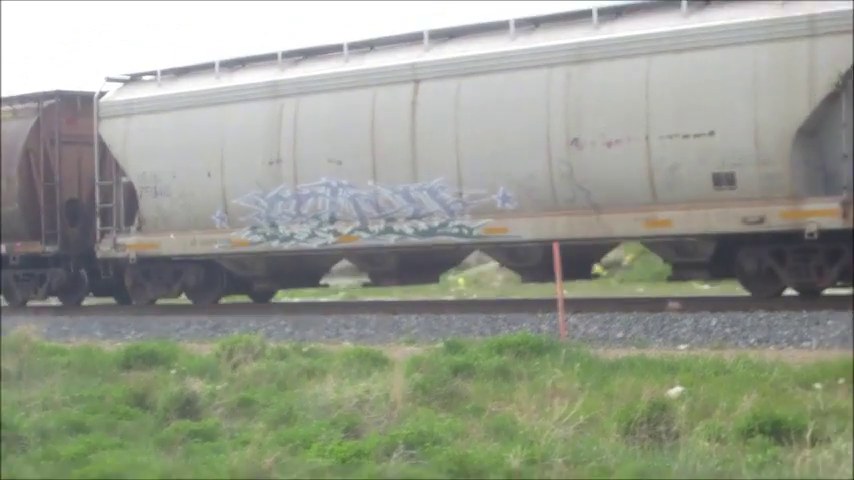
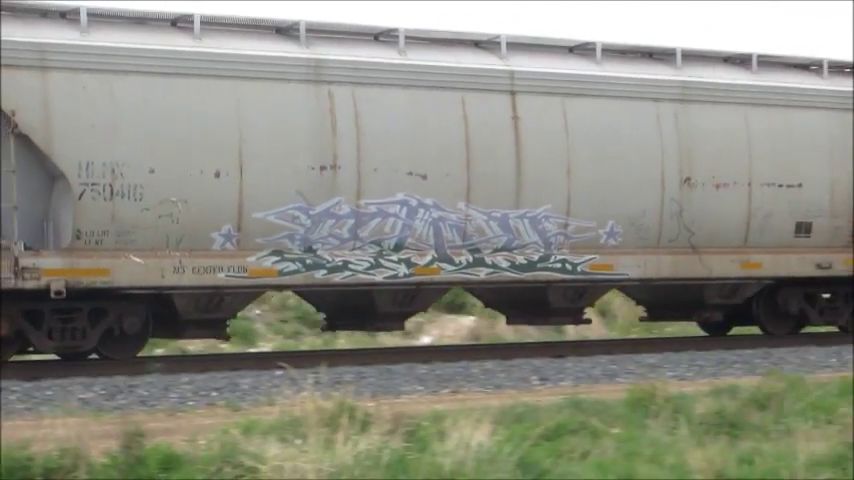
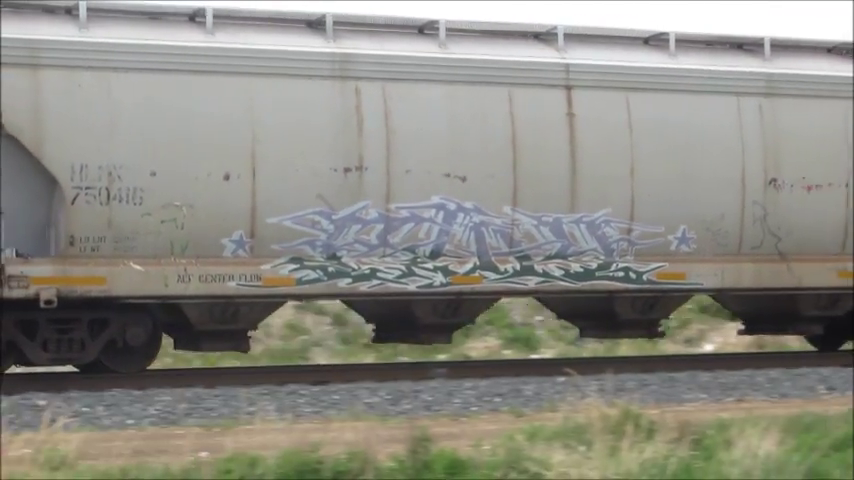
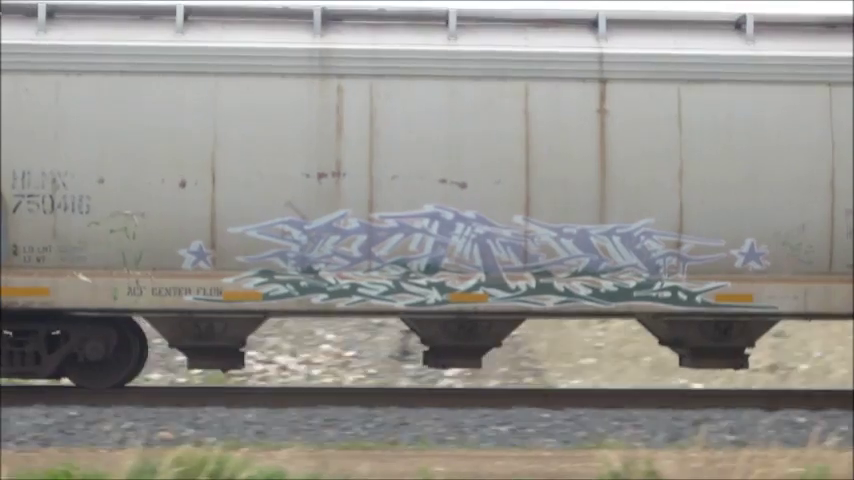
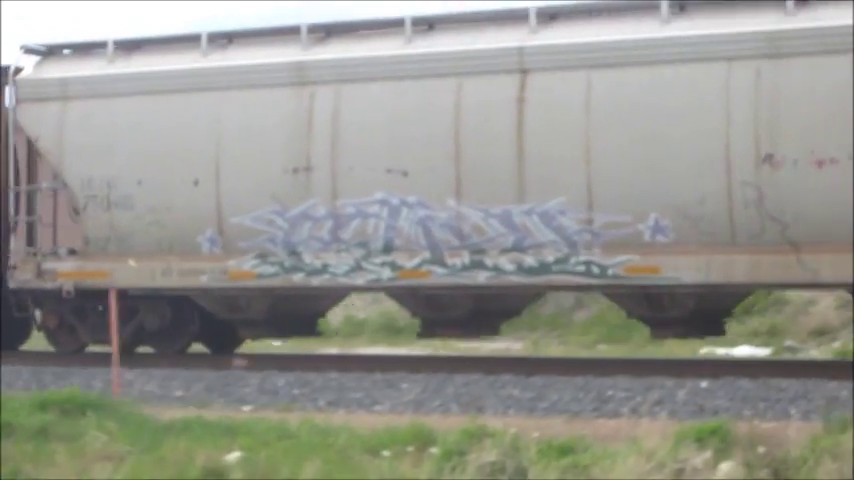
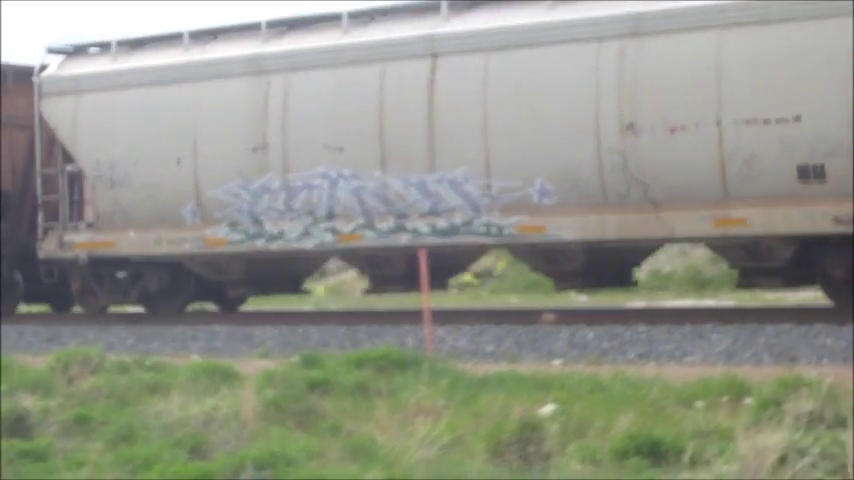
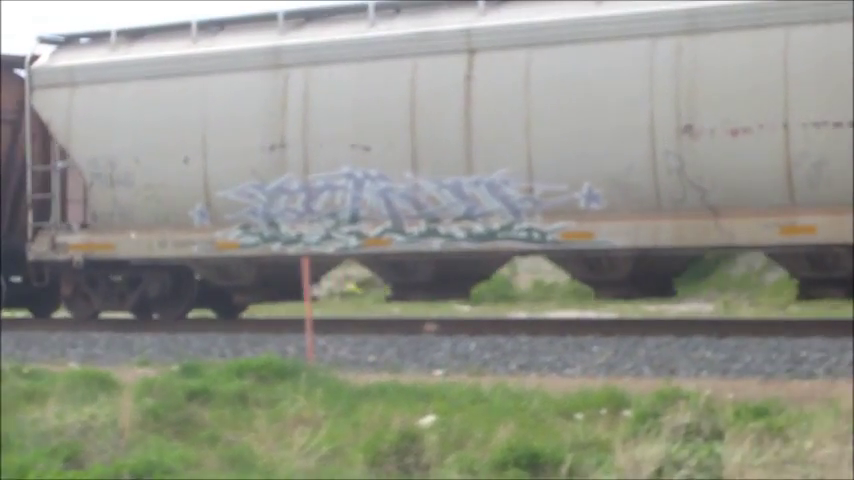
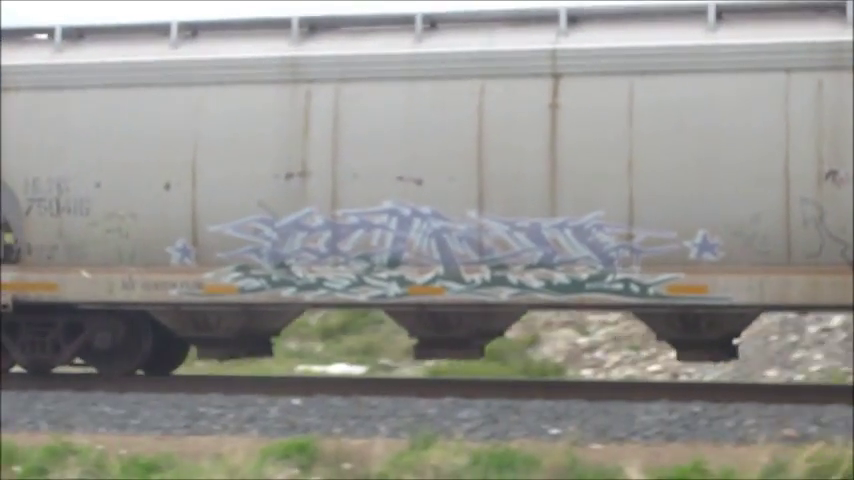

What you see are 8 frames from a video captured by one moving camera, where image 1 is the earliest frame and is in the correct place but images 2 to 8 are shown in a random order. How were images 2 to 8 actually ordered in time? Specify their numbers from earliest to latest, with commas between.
6, 7, 5, 8, 4, 3, 2
